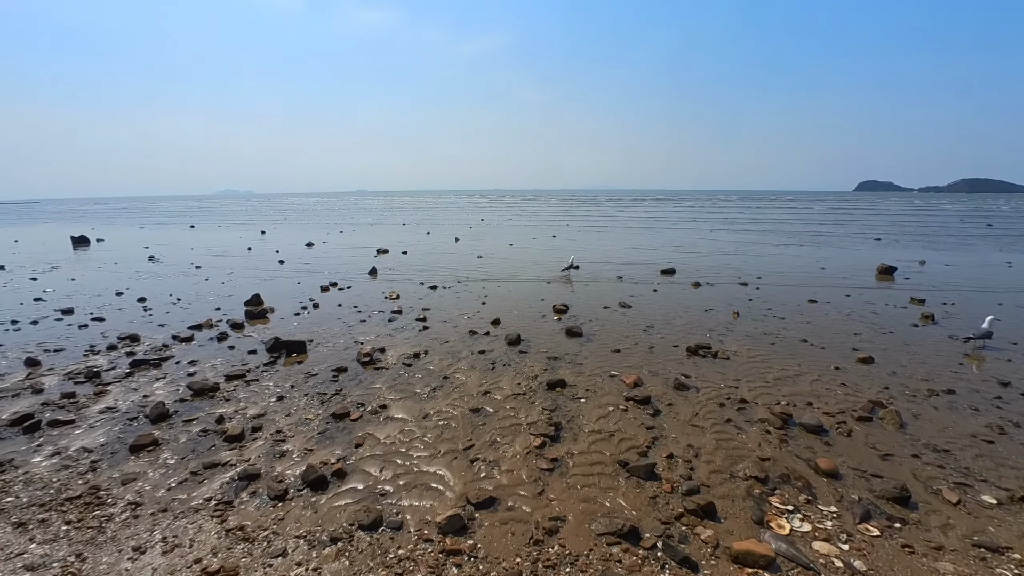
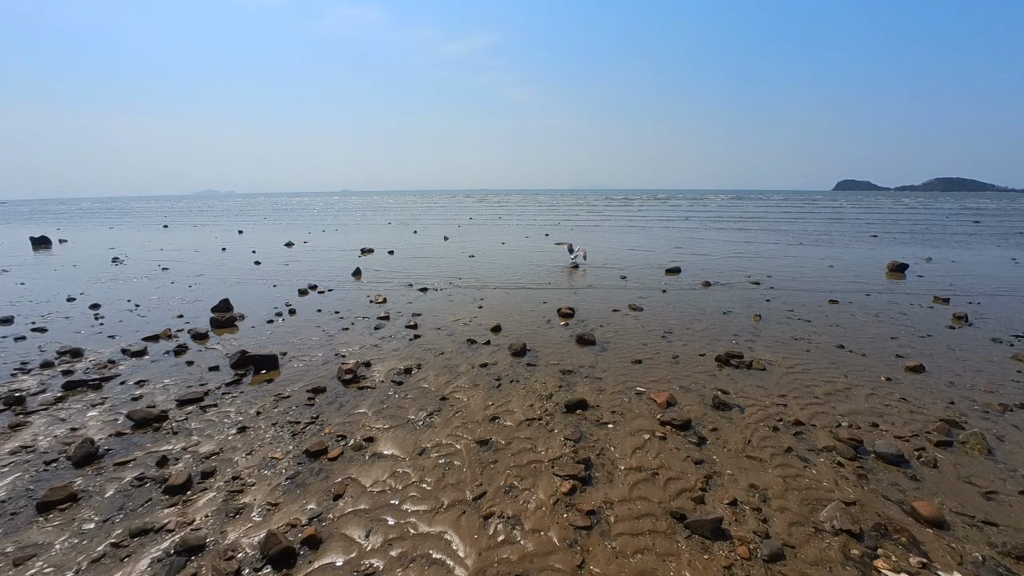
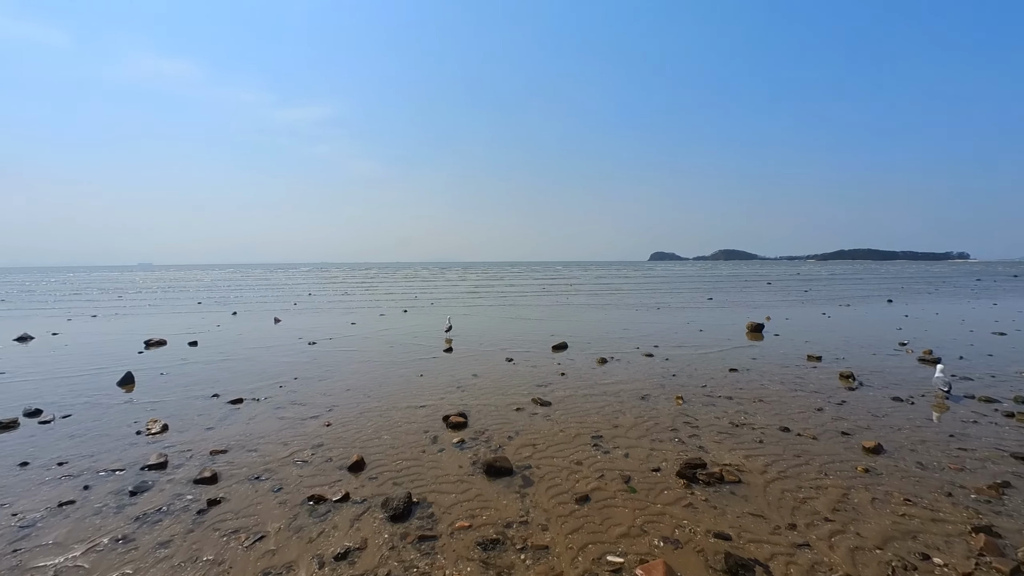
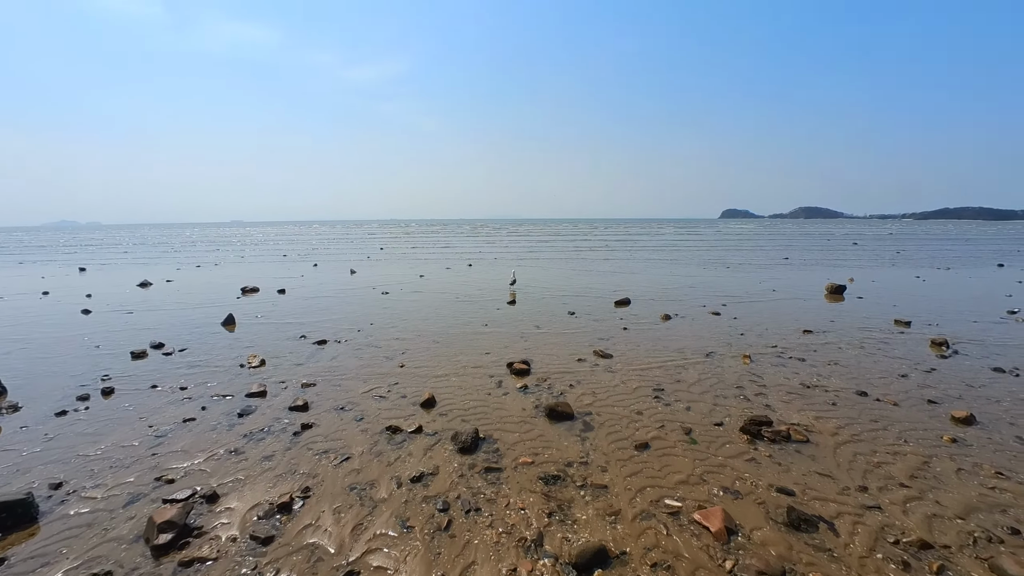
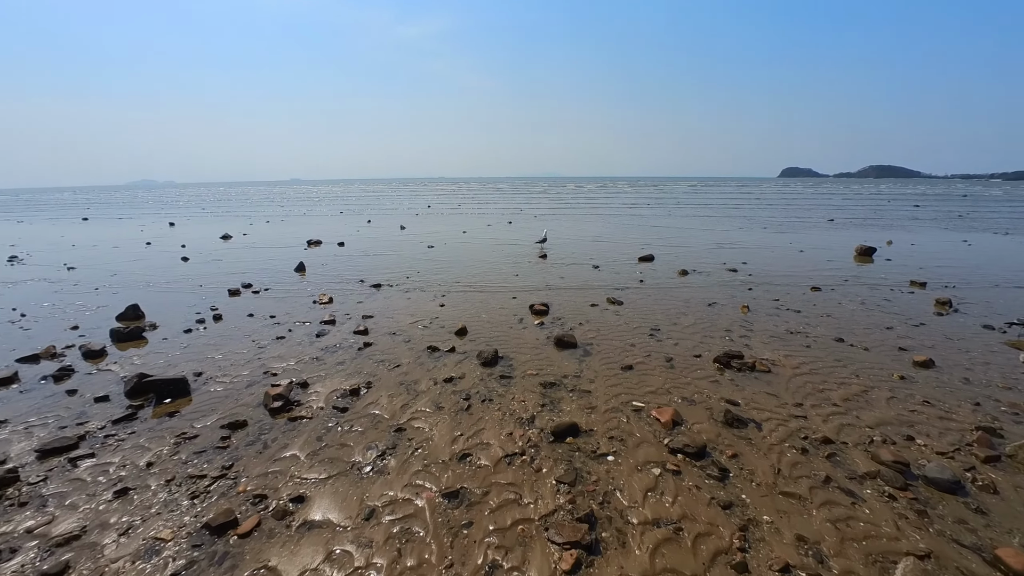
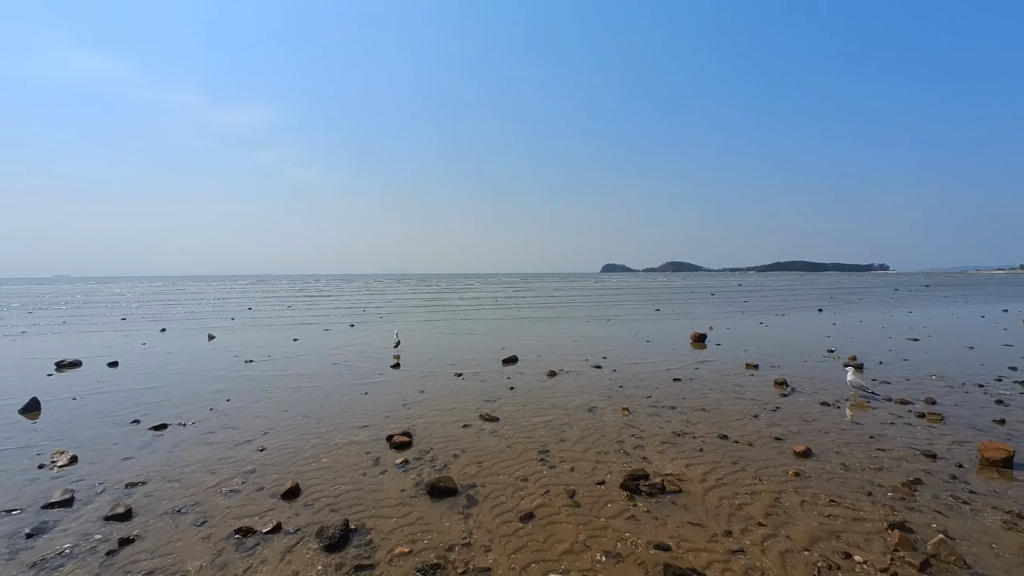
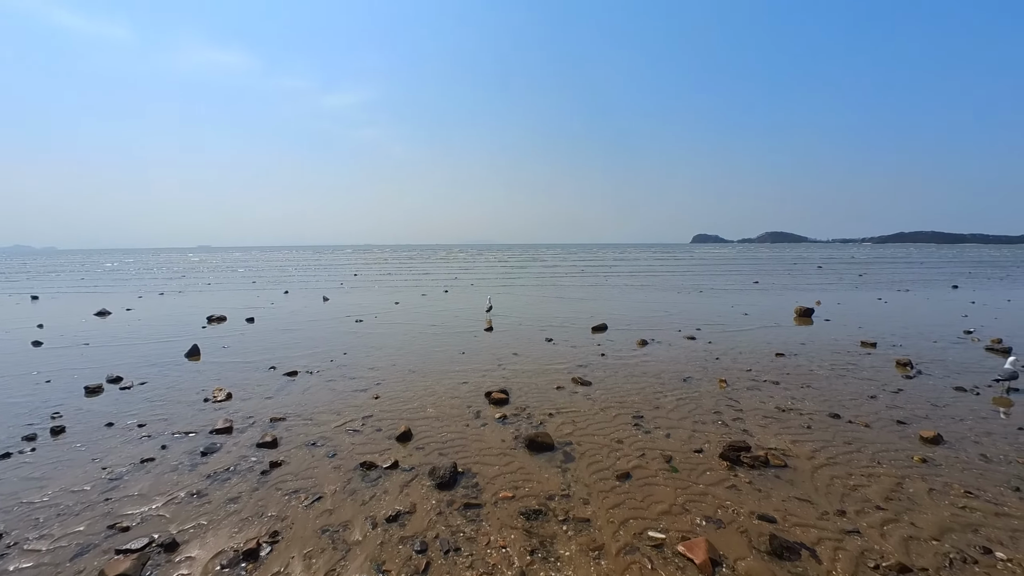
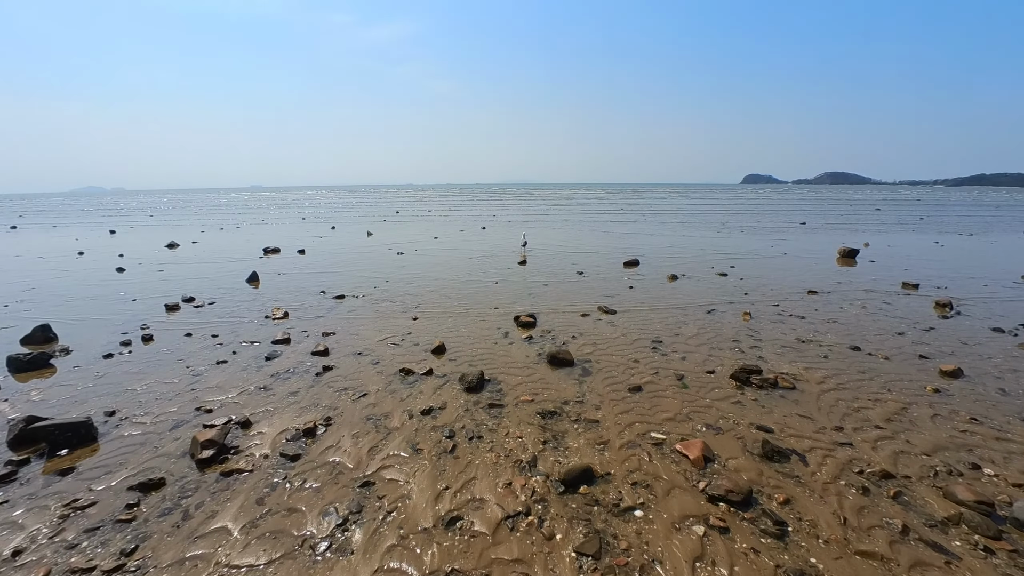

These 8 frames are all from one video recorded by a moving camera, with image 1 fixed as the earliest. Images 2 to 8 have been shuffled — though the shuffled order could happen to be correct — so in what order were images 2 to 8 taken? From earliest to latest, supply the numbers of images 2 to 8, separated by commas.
2, 5, 8, 4, 7, 3, 6
